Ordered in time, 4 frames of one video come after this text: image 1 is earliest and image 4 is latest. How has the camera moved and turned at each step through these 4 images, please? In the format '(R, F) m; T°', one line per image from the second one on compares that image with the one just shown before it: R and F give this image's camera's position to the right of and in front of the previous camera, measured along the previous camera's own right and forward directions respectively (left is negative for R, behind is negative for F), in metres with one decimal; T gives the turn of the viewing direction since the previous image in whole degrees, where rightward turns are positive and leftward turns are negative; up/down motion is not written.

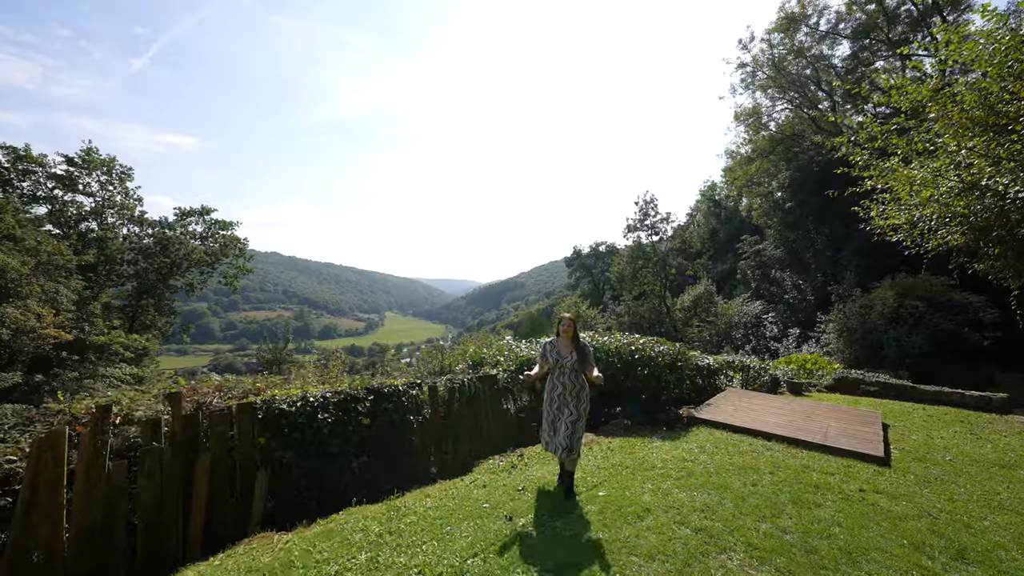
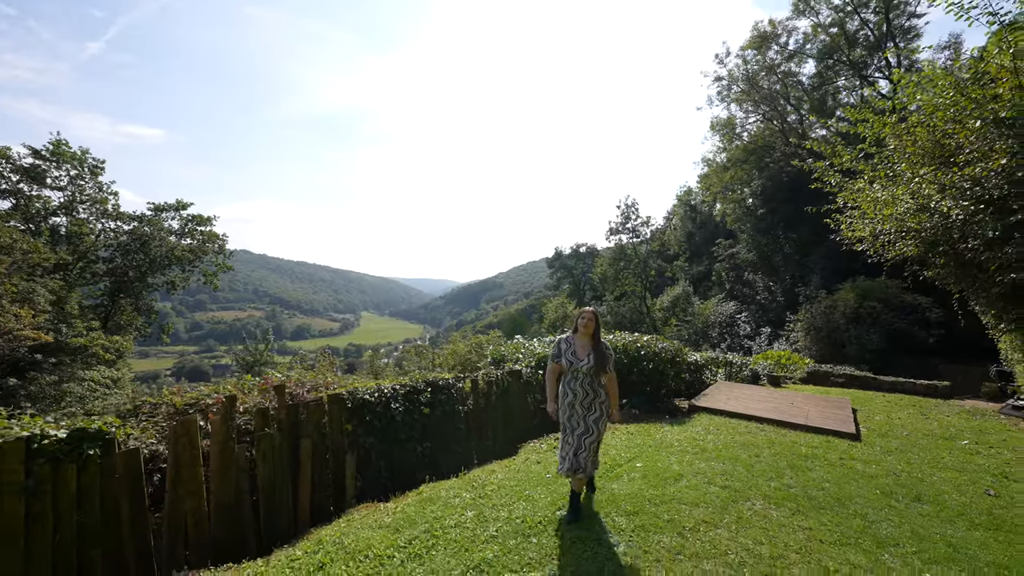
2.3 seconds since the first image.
(-0.7, -0.6) m; +4°
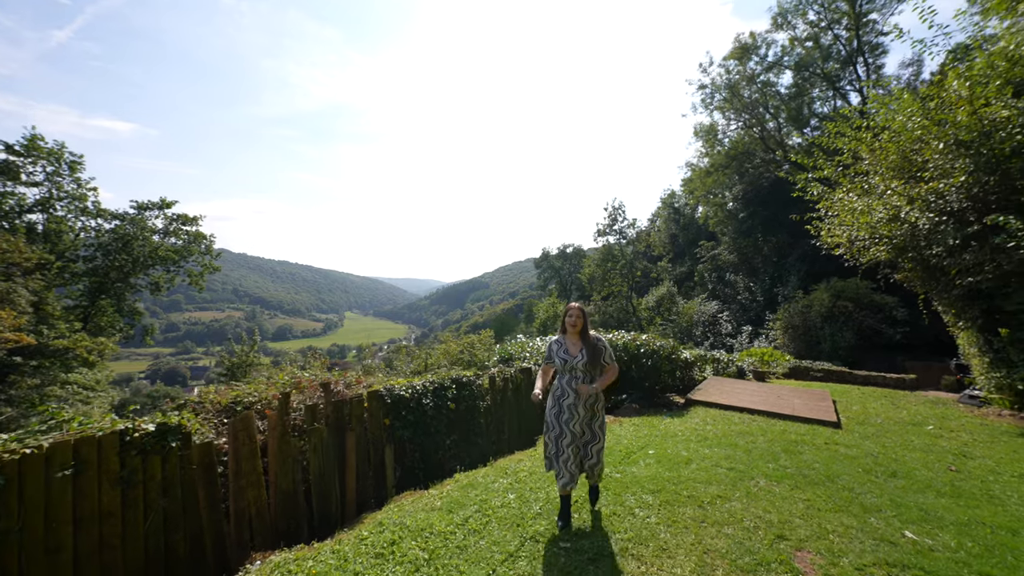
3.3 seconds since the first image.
(-0.4, -0.4) m; +2°
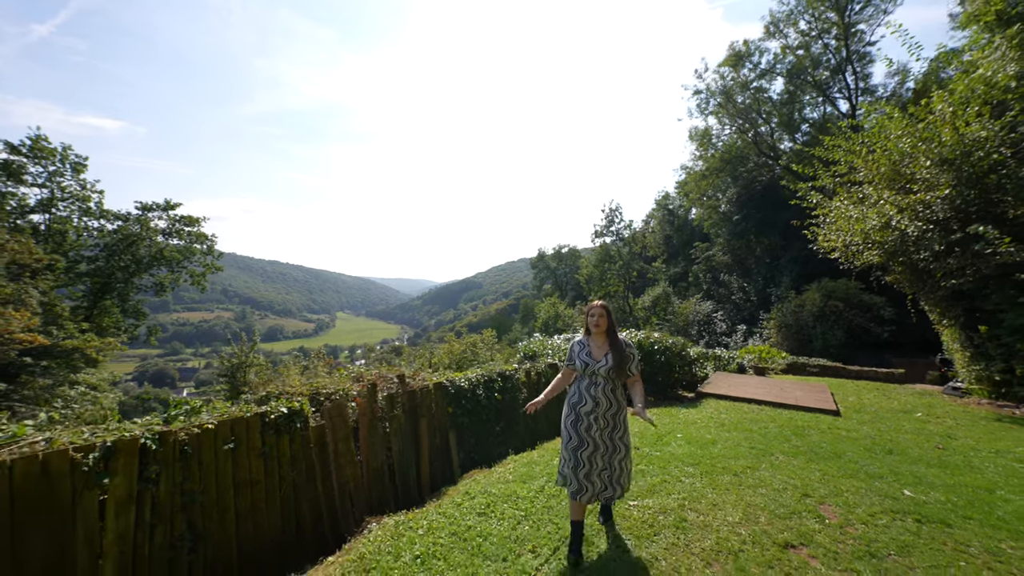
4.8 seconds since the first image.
(-0.7, -0.6) m; +2°
